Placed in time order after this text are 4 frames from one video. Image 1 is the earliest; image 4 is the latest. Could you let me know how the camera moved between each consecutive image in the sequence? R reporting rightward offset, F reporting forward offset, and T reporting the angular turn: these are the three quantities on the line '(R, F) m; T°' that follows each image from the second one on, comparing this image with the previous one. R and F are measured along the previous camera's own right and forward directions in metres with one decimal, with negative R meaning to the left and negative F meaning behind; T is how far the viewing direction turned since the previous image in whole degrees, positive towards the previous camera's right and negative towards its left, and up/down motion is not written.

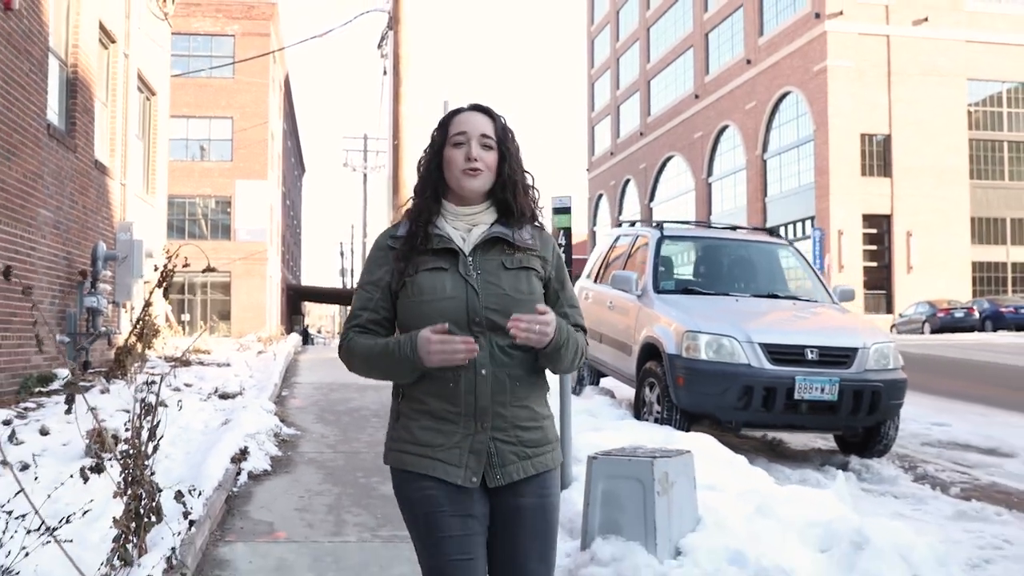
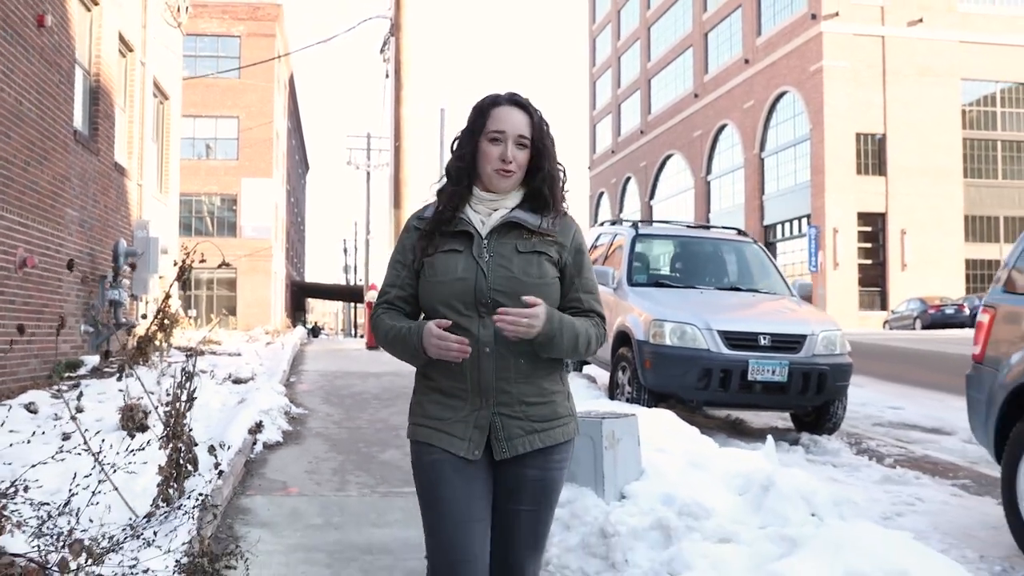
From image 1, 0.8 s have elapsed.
(+0.1, -0.7) m; 0°
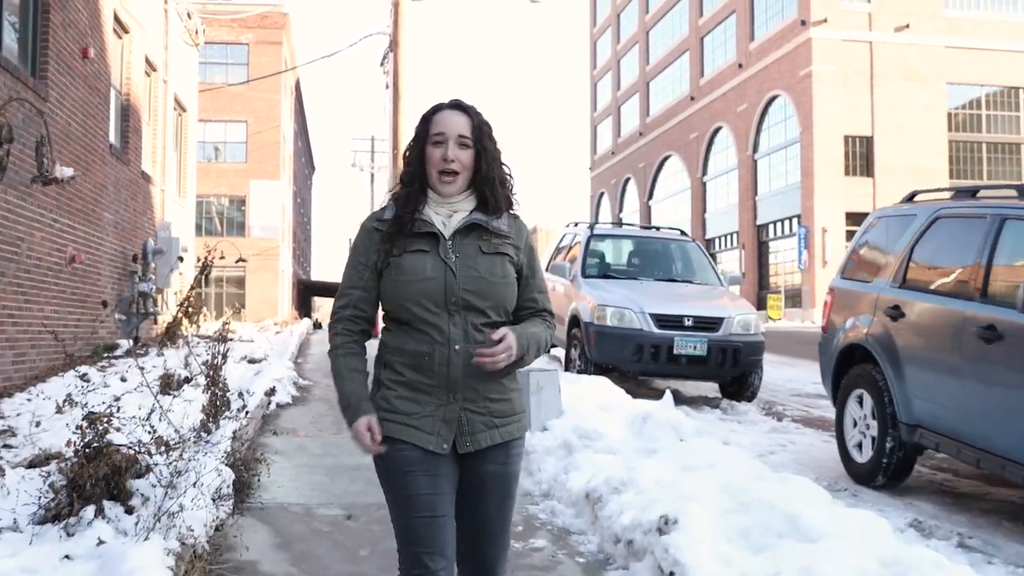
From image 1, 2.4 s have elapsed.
(+0.2, -1.4) m; 0°
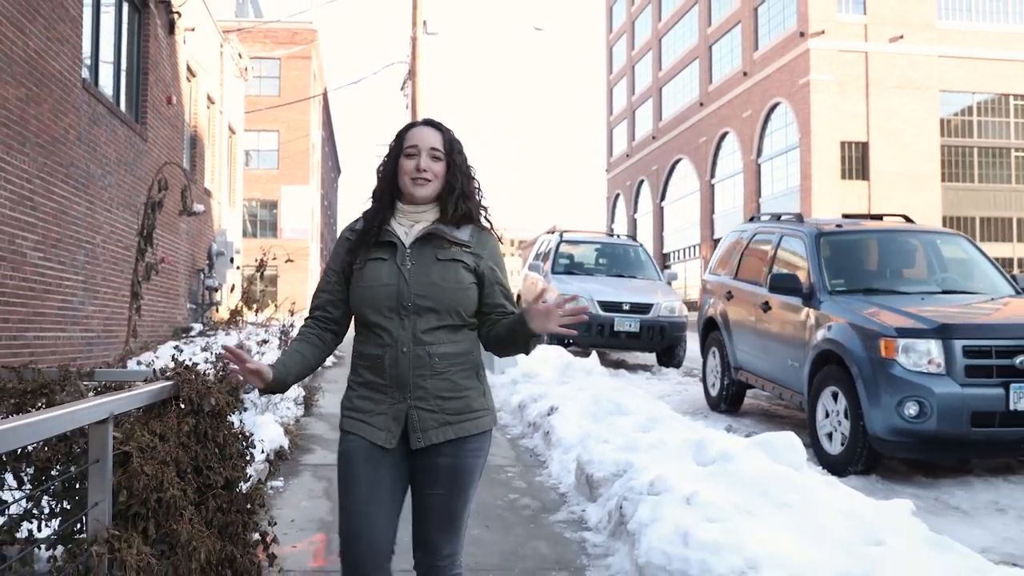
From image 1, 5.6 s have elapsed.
(+0.4, -2.8) m; -1°
